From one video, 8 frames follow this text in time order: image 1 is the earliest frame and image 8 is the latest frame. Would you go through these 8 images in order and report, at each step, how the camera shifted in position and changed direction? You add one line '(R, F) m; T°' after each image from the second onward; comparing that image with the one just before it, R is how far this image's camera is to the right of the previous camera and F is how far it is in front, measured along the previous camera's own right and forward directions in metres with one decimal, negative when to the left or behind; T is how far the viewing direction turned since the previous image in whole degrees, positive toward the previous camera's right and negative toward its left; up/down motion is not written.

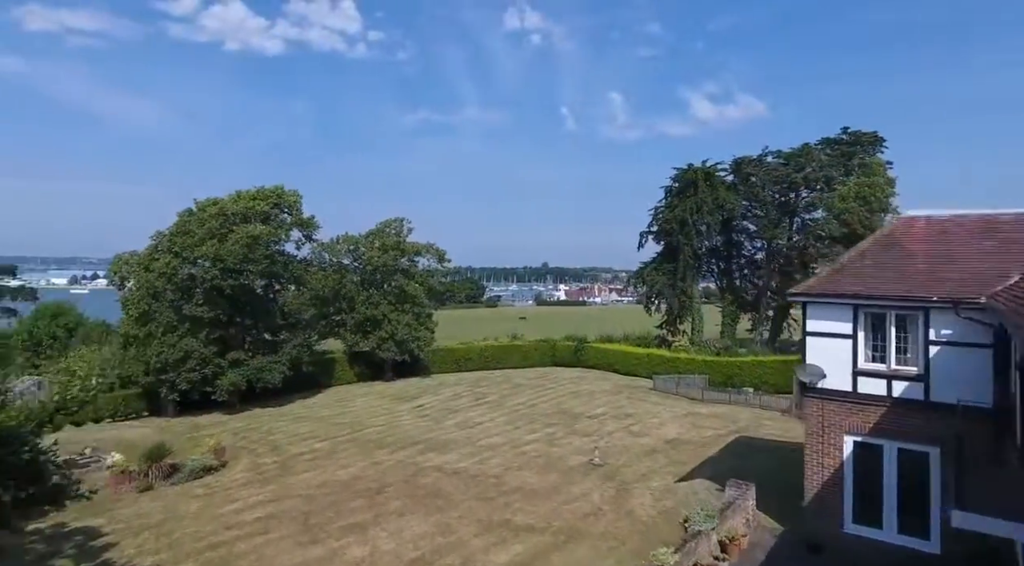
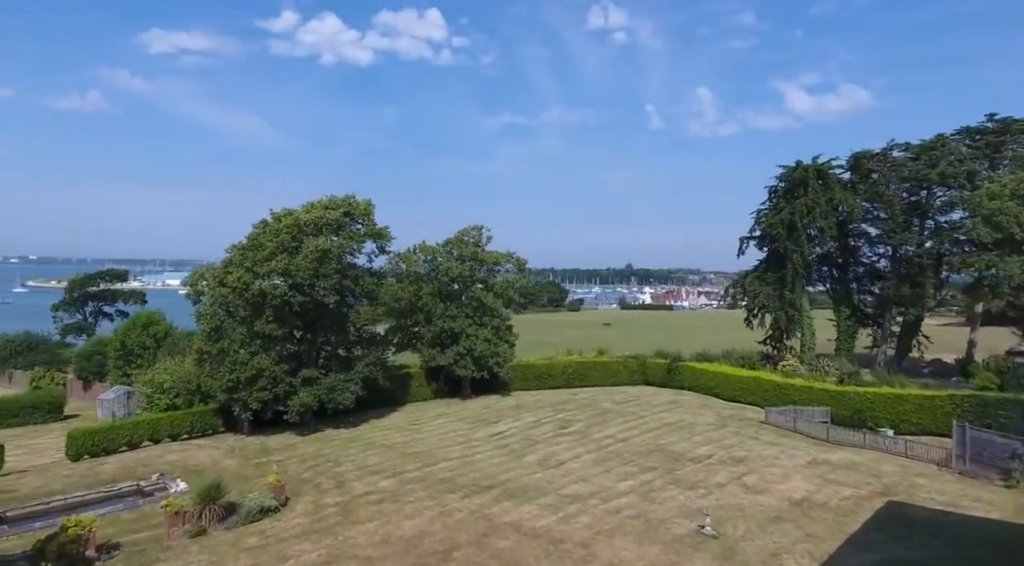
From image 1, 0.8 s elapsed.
(-0.1, +2.4) m; -7°
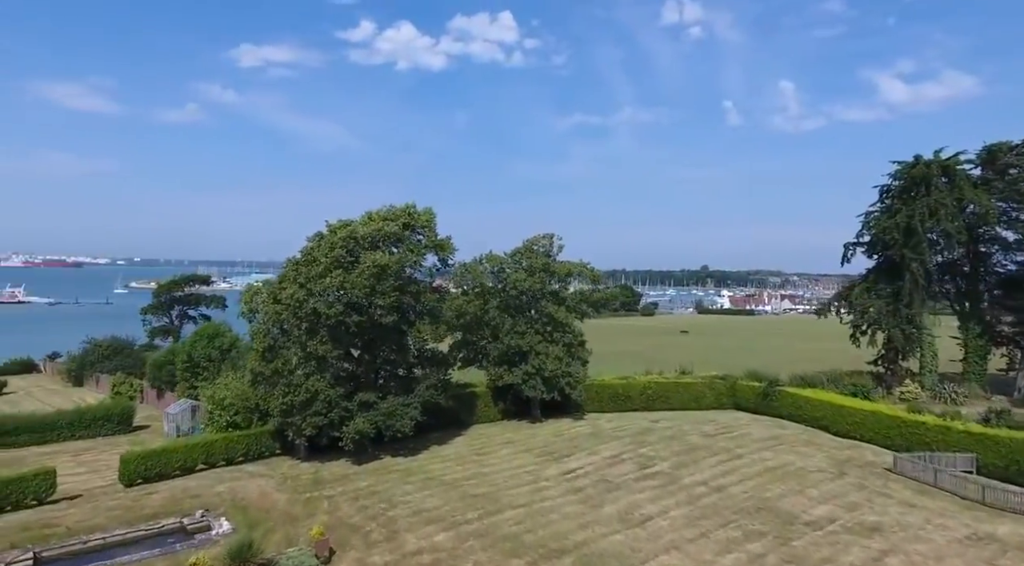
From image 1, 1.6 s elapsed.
(-0.1, +2.6) m; -6°
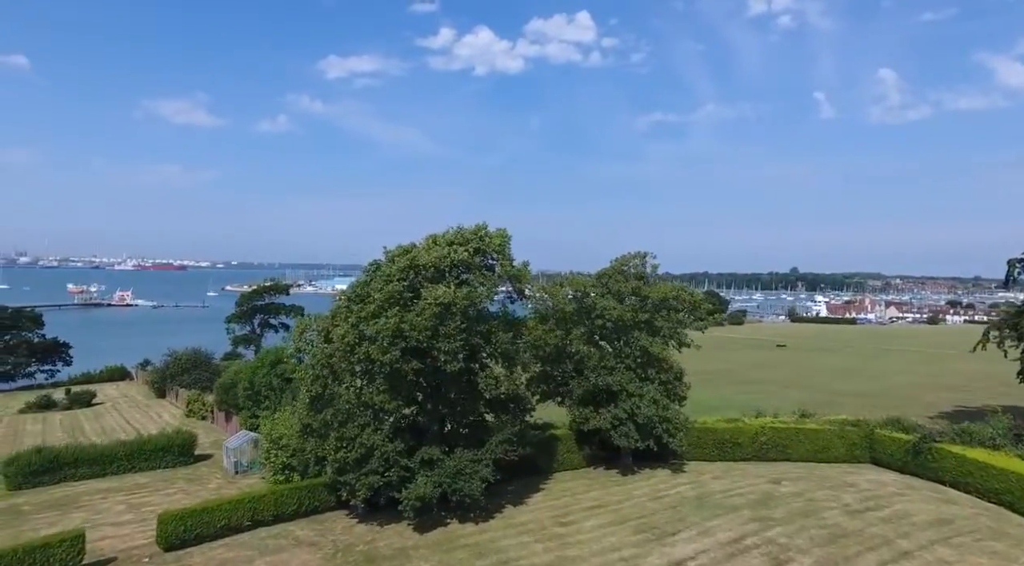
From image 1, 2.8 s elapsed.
(-0.4, +4.0) m; -6°
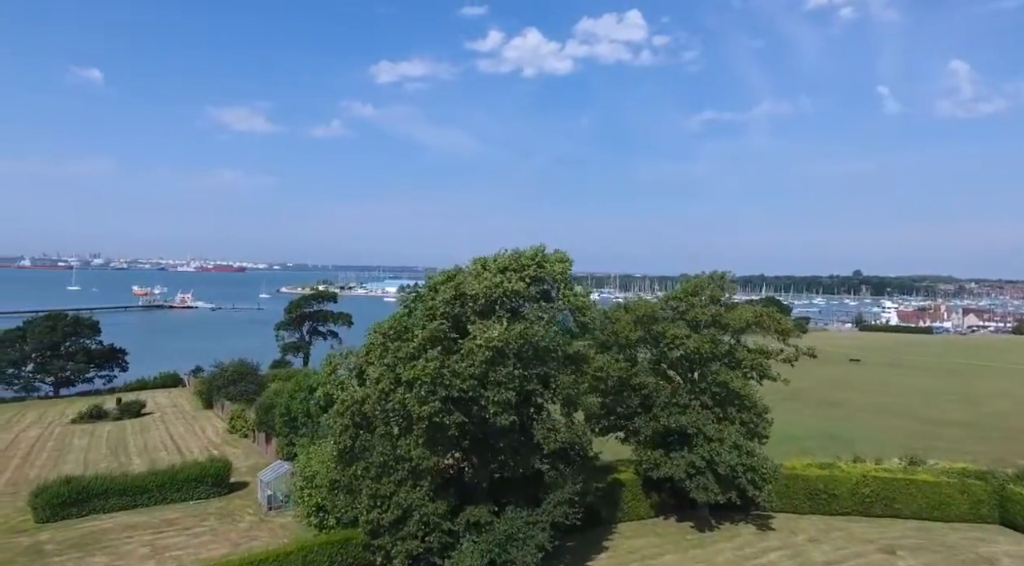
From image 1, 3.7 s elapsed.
(-0.3, +3.1) m; -4°
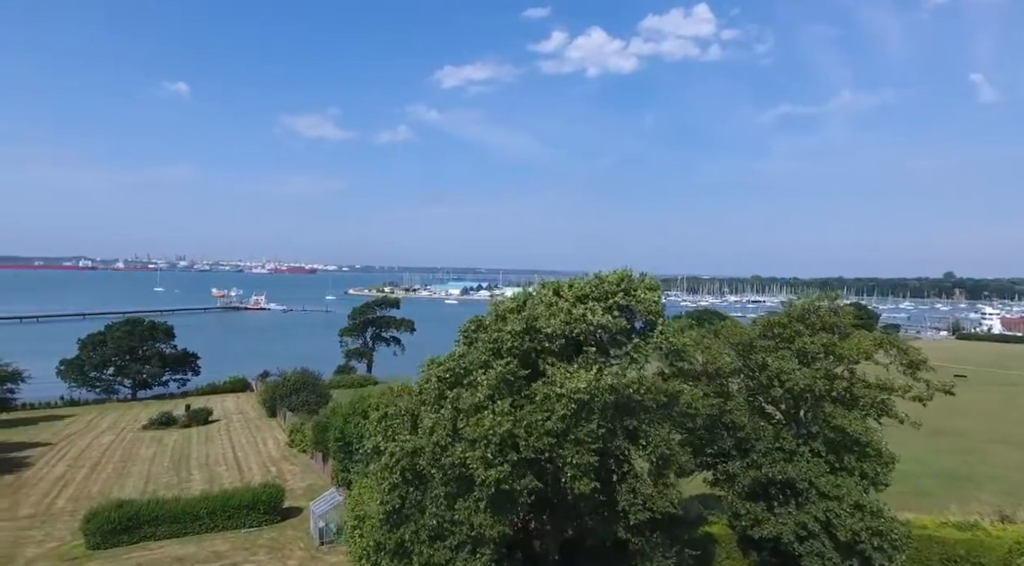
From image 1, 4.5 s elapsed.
(-0.3, +2.9) m; -5°
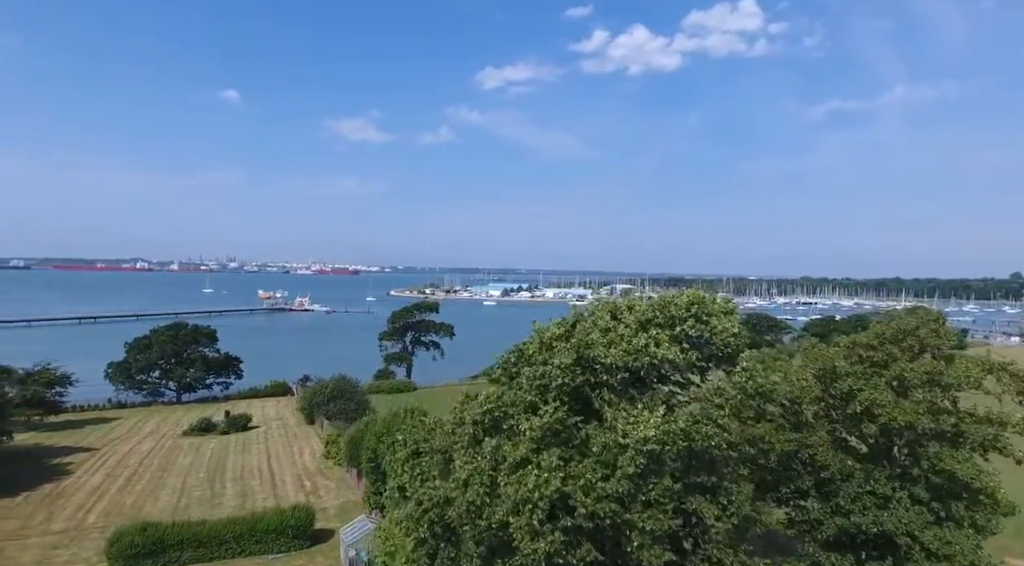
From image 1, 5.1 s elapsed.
(-0.1, +2.4) m; -3°
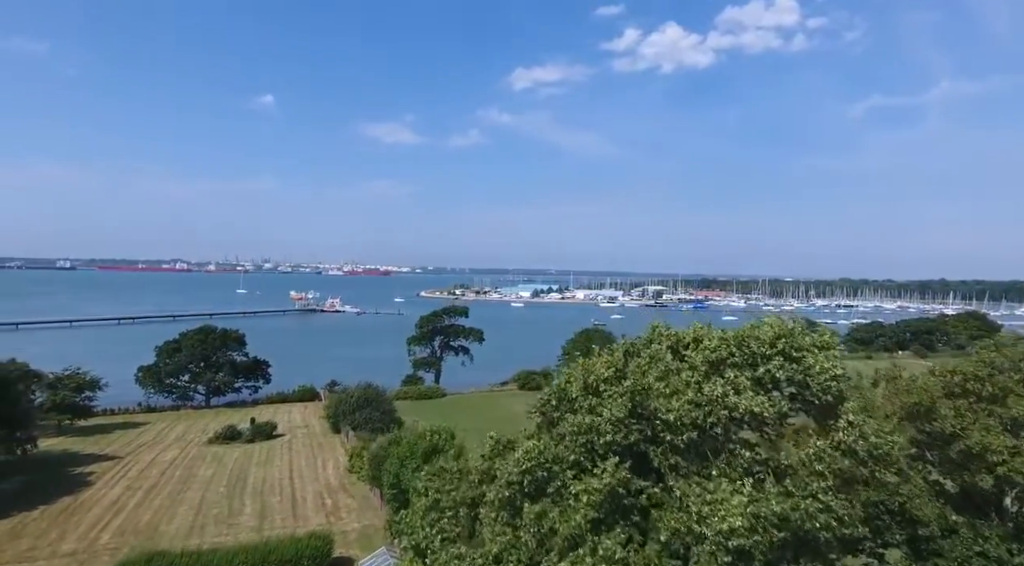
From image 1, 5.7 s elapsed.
(-0.1, +2.6) m; -2°
